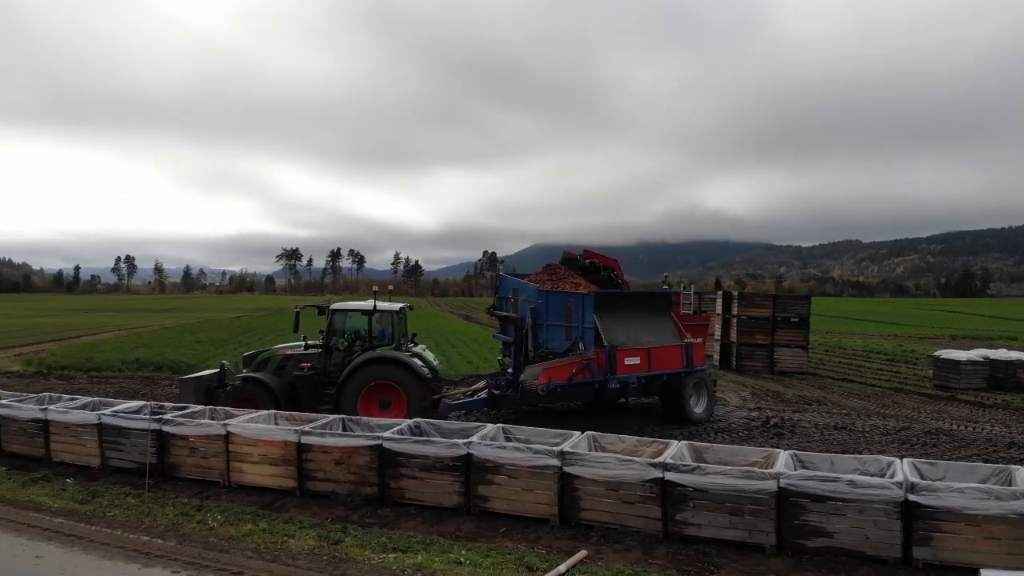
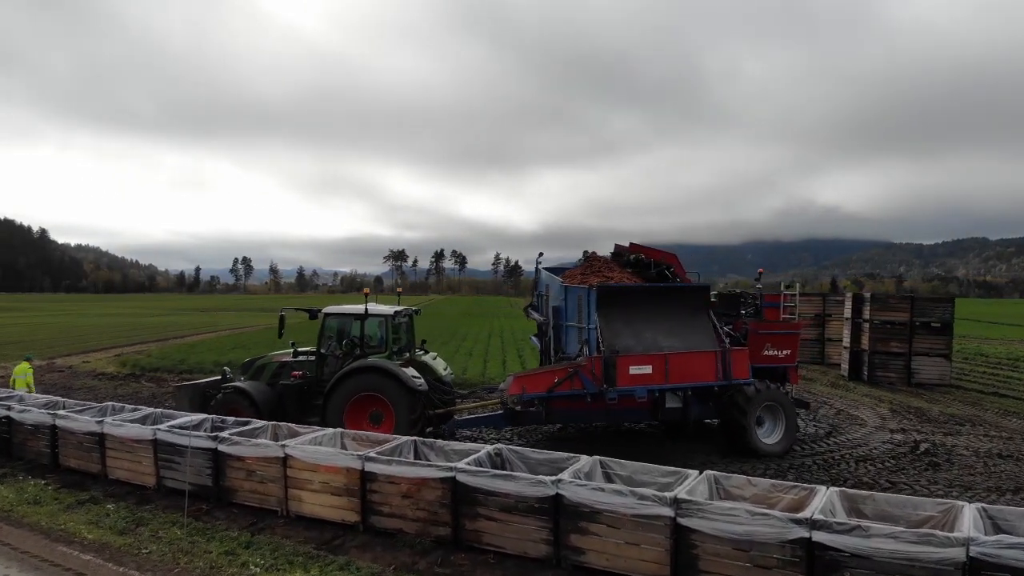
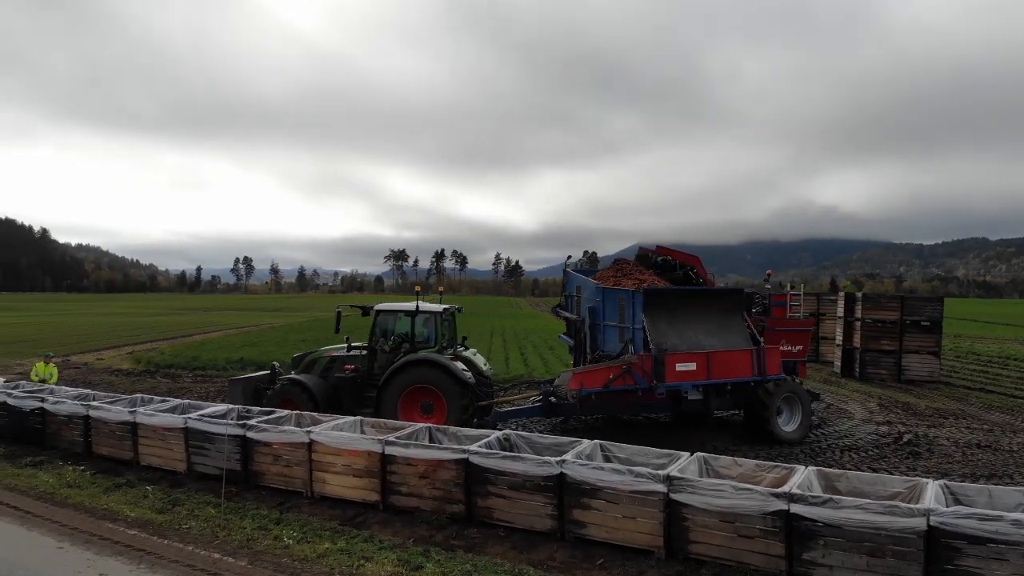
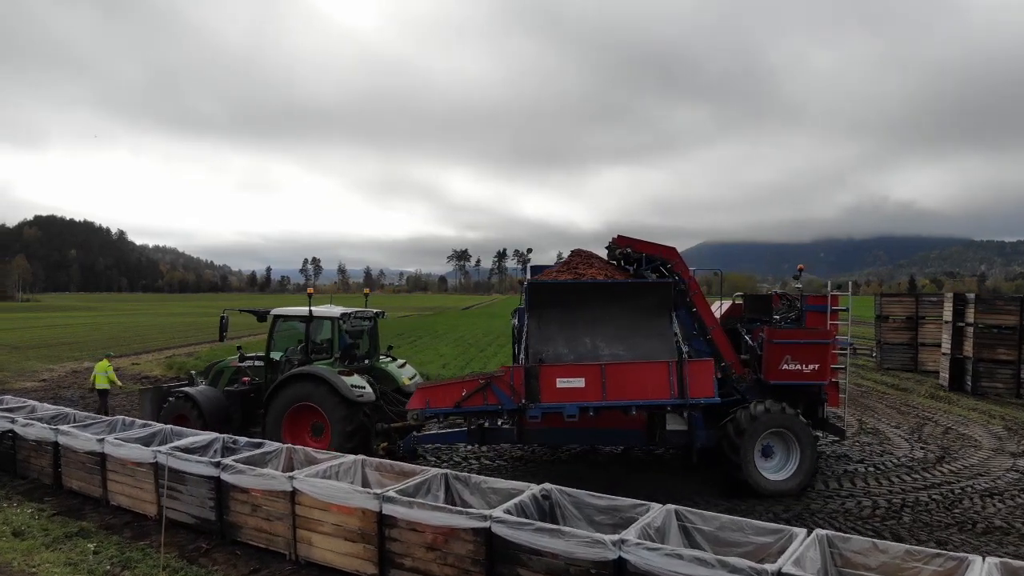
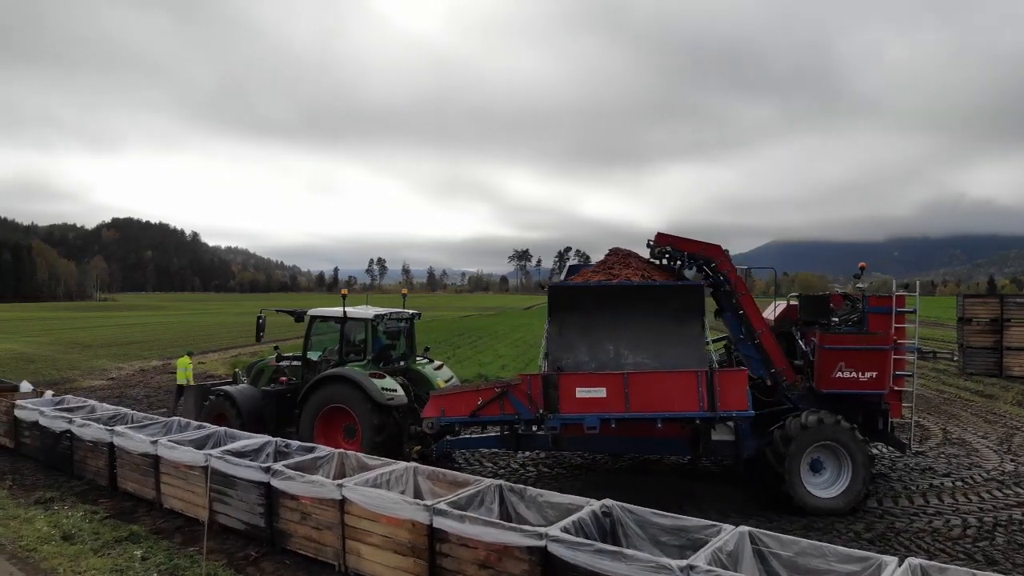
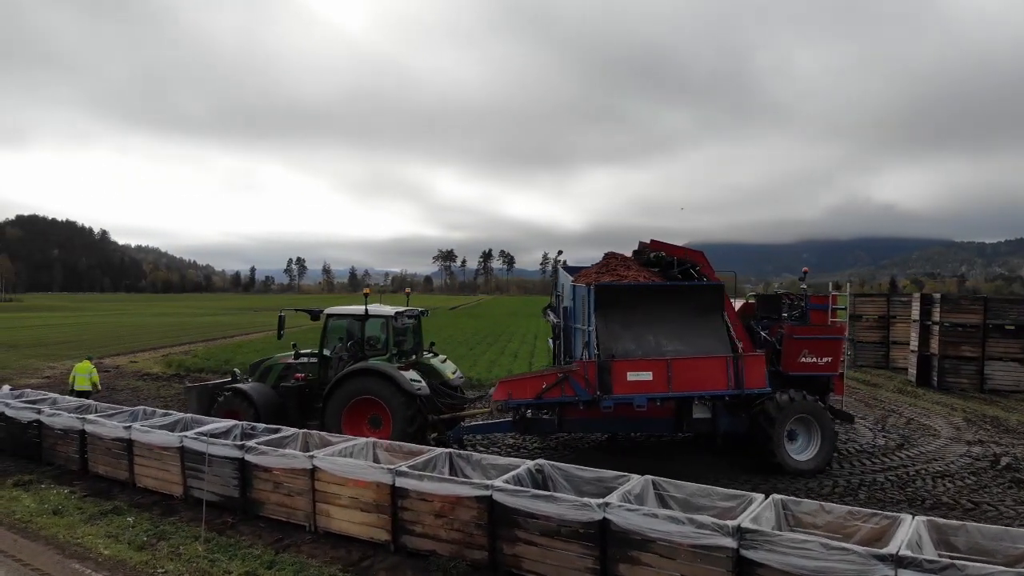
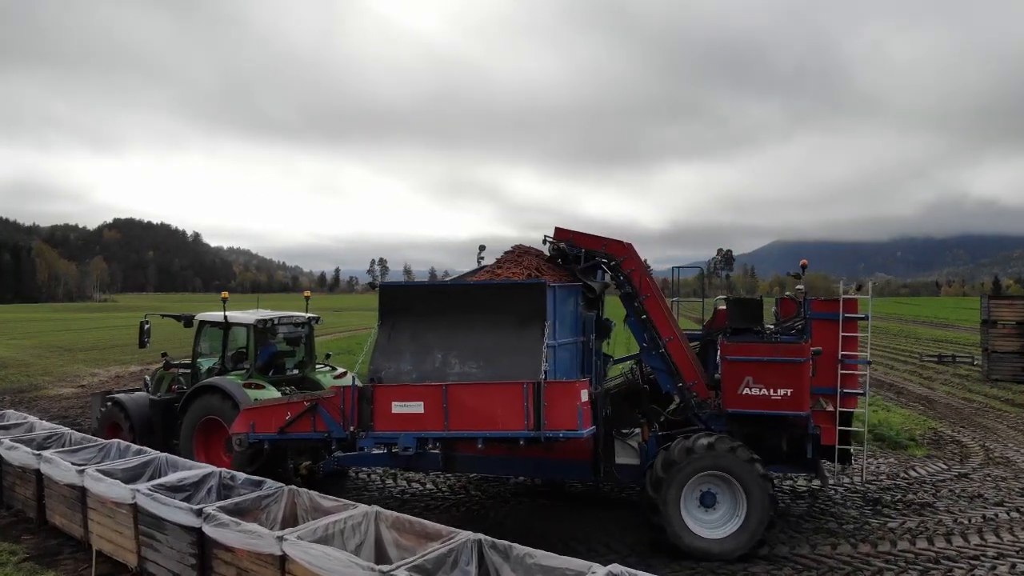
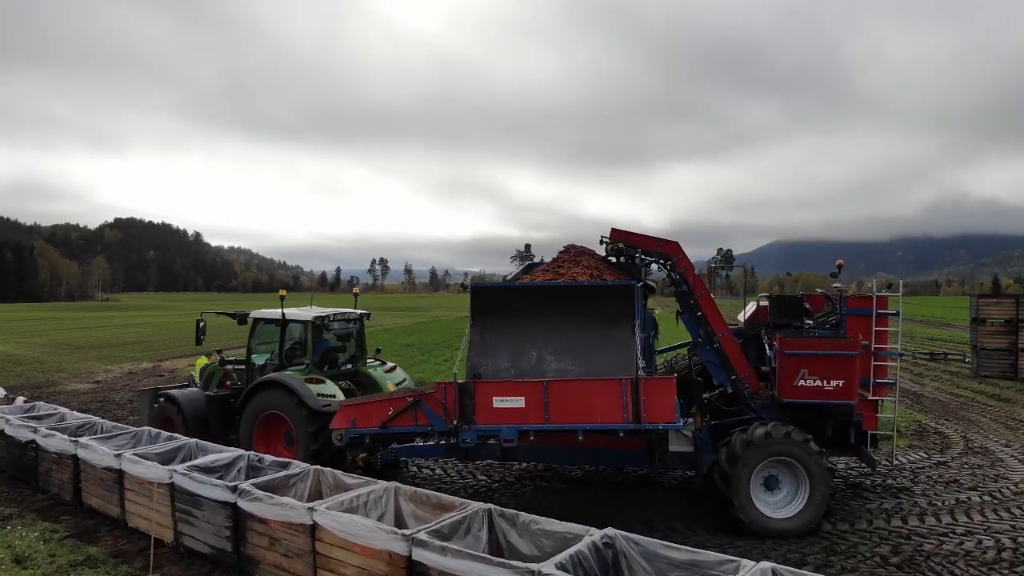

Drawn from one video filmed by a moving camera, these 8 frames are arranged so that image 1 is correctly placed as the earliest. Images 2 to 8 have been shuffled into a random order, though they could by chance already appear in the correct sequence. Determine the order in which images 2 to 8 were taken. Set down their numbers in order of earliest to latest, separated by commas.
3, 2, 6, 4, 5, 8, 7
